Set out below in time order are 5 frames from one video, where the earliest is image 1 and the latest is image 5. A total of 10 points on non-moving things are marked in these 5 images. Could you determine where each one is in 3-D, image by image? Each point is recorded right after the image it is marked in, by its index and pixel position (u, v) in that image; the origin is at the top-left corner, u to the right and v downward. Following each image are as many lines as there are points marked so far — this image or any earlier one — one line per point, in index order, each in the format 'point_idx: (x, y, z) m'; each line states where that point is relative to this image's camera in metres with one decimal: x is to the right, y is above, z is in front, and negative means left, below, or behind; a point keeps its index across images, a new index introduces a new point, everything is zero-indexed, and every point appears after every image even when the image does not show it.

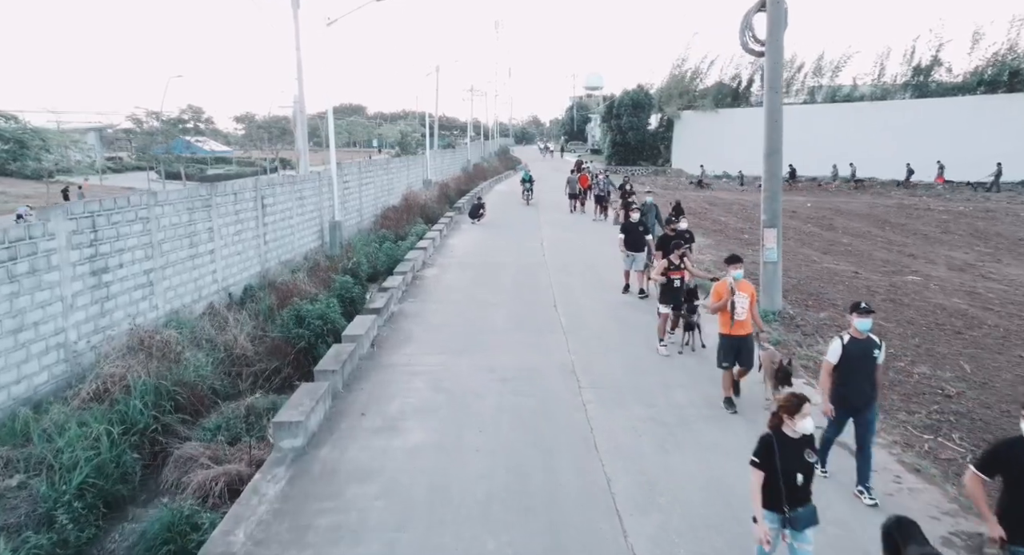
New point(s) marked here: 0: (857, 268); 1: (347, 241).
0: (+6.8, +0.2, +13.4) m
1: (-4.4, +0.9, +18.2) m
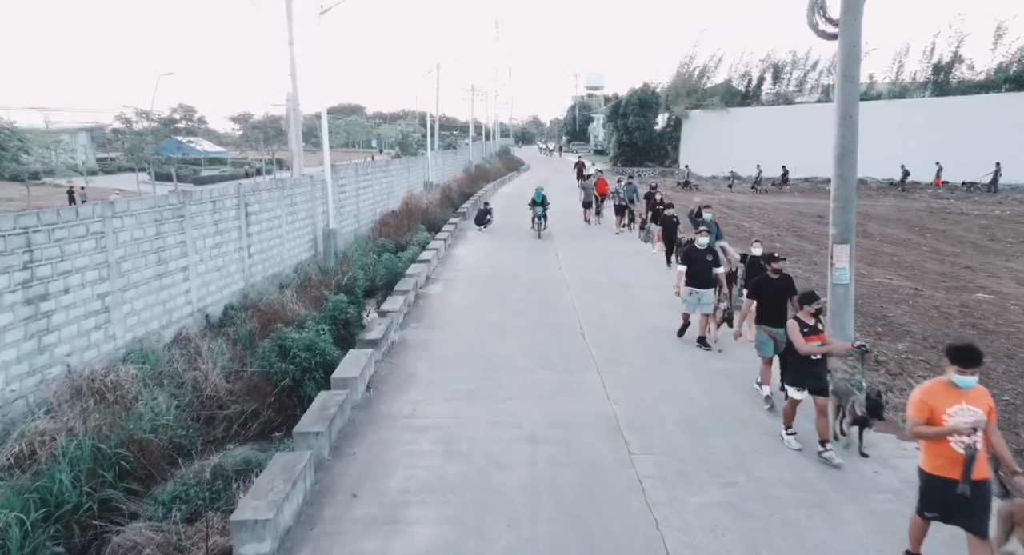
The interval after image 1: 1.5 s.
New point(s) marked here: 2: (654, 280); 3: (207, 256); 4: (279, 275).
0: (+7.0, -0.1, +11.9) m
1: (-4.1, +0.6, +16.7) m
2: (+2.5, -0.1, +11.8) m
3: (-4.7, +0.3, +10.6) m
4: (-4.6, 0.0, +13.5) m
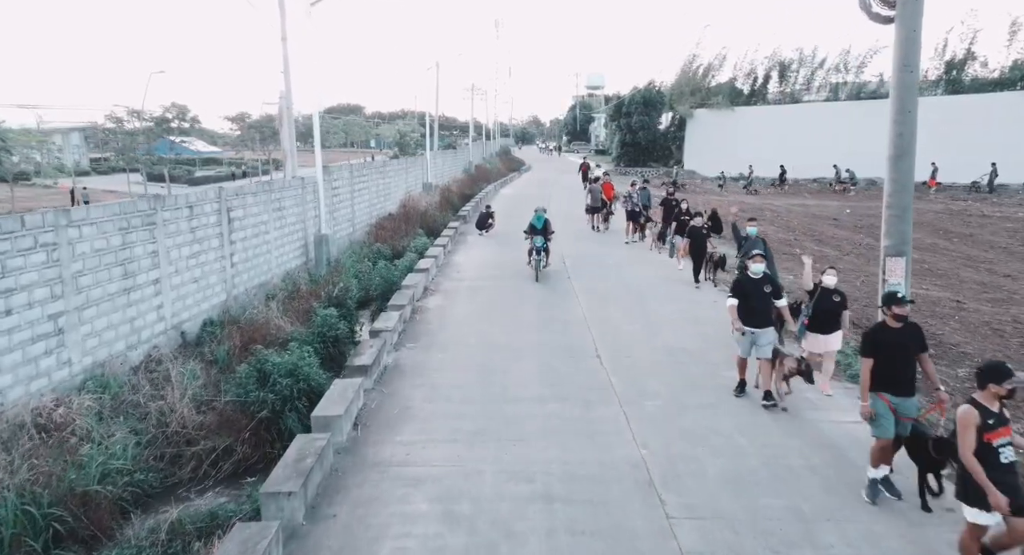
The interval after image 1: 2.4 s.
0: (+7.1, -0.3, +11.0) m
1: (-4.1, +0.5, +15.7) m
2: (+2.5, -0.3, +10.9) m
3: (-4.6, +0.1, +9.7) m
4: (-4.5, -0.2, +12.5) m
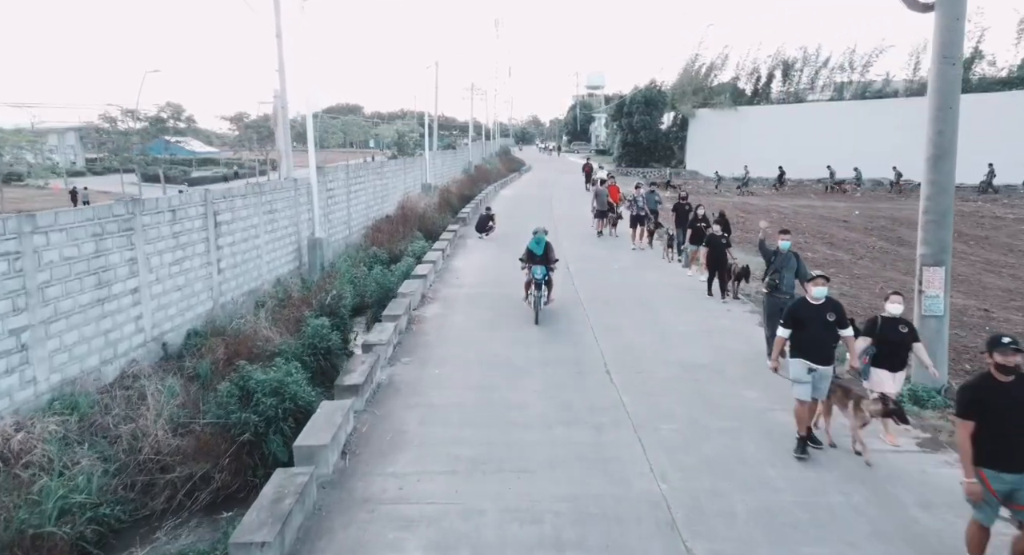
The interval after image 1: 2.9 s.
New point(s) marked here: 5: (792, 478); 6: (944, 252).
0: (+7.1, -0.4, +10.4) m
1: (-4.0, +0.4, +15.2) m
2: (+2.6, -0.4, +10.3) m
3: (-4.6, 0.0, +9.1) m
4: (-4.5, -0.3, +12.0) m
5: (+2.0, -1.4, +5.0) m
6: (+3.9, +0.2, +6.2) m
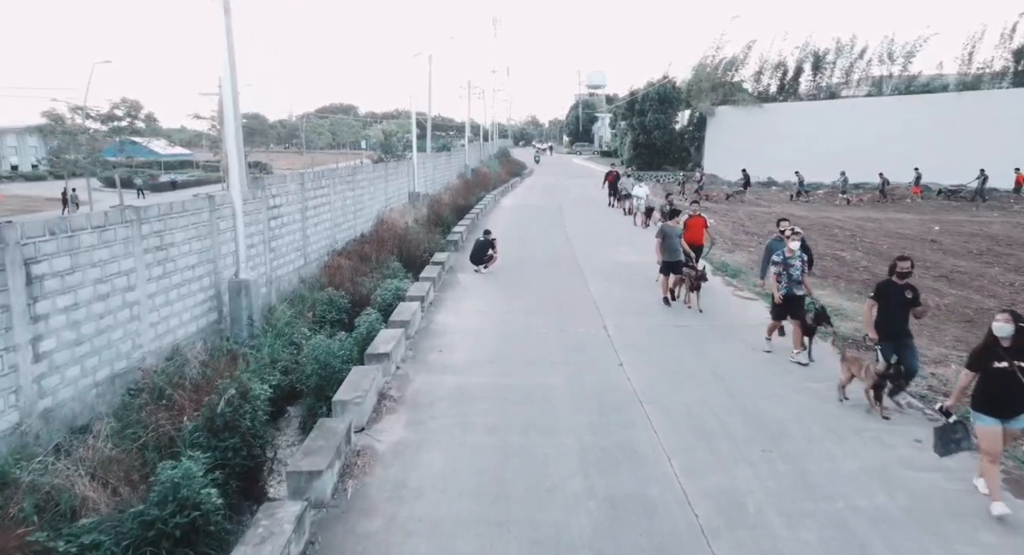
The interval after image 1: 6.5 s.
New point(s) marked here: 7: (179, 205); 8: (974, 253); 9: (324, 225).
0: (+7.3, -1.2, +6.2) m
1: (-3.9, -0.5, +10.9) m
2: (+2.7, -1.2, +6.0) m
3: (-4.4, -0.8, +4.8) m
4: (-4.3, -1.1, +7.7) m
5: (+2.2, -2.3, +0.7) m
6: (+4.0, -0.6, +1.9) m
7: (-4.4, +1.0, +9.0) m
8: (+10.4, +0.6, +15.4) m
9: (-4.0, +1.1, +14.5) m
